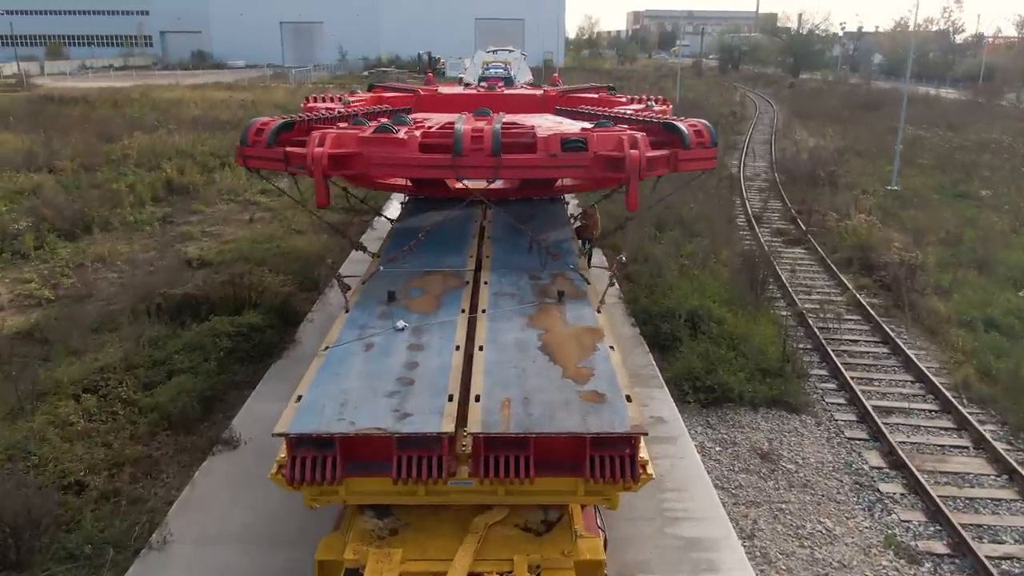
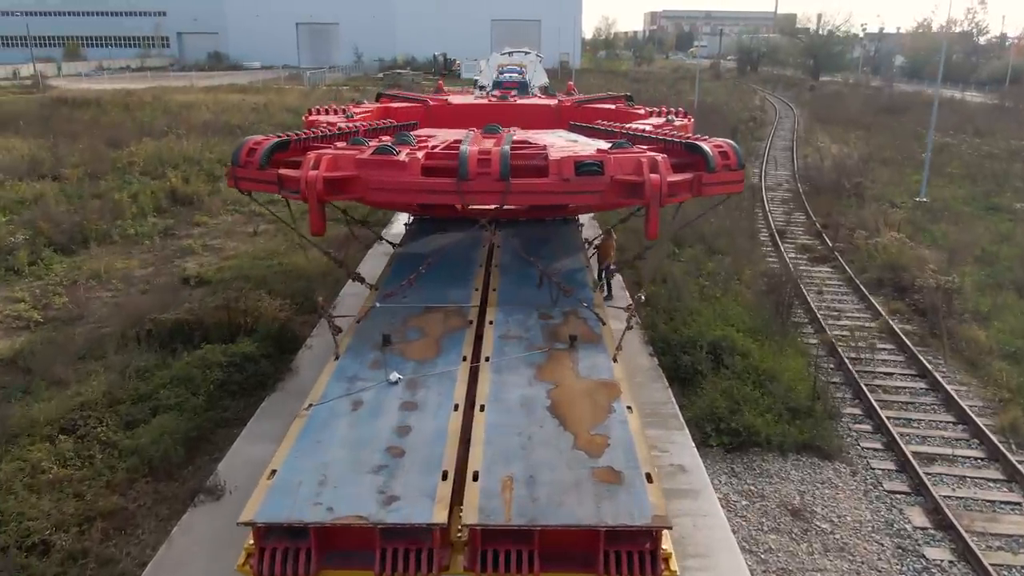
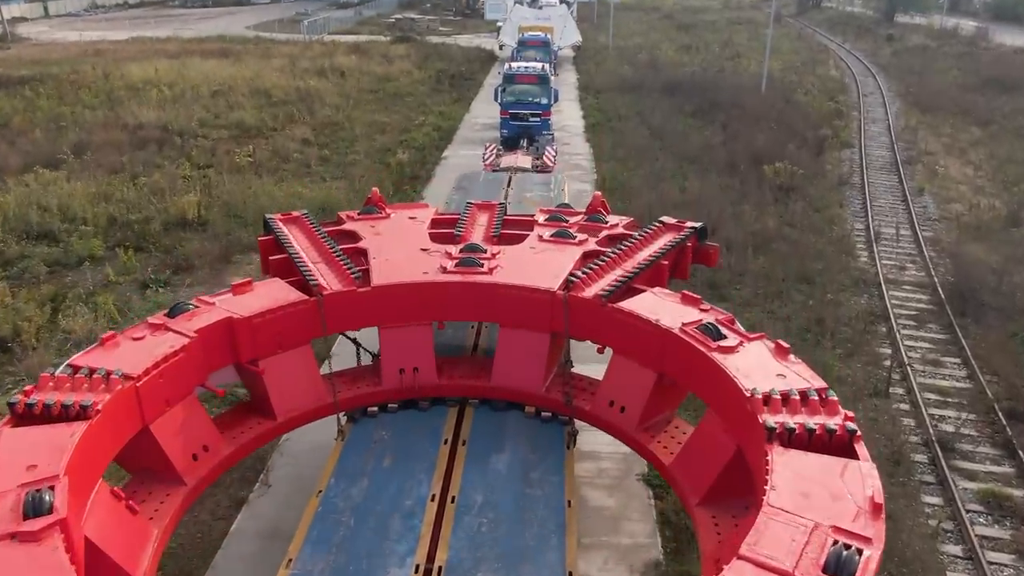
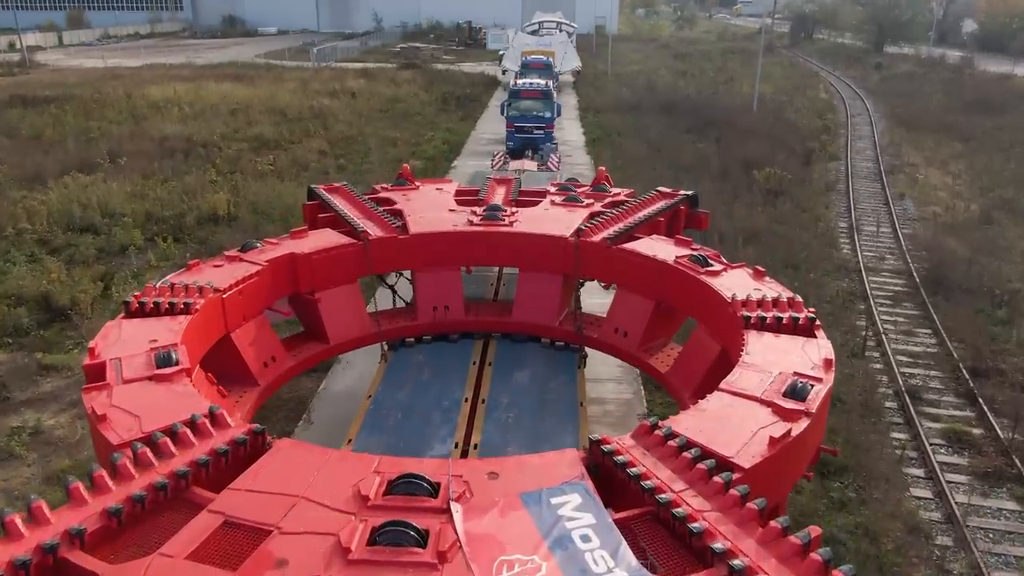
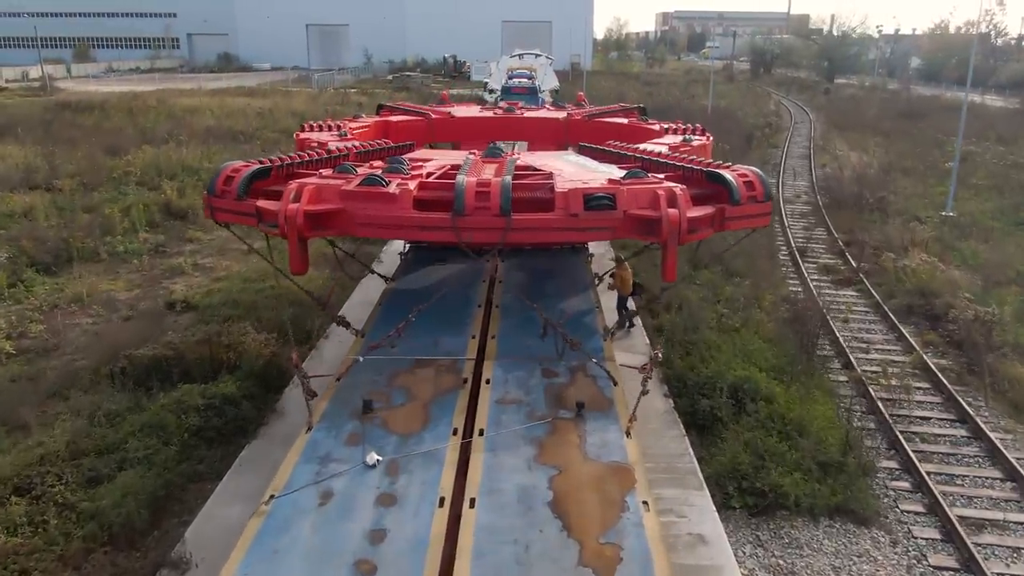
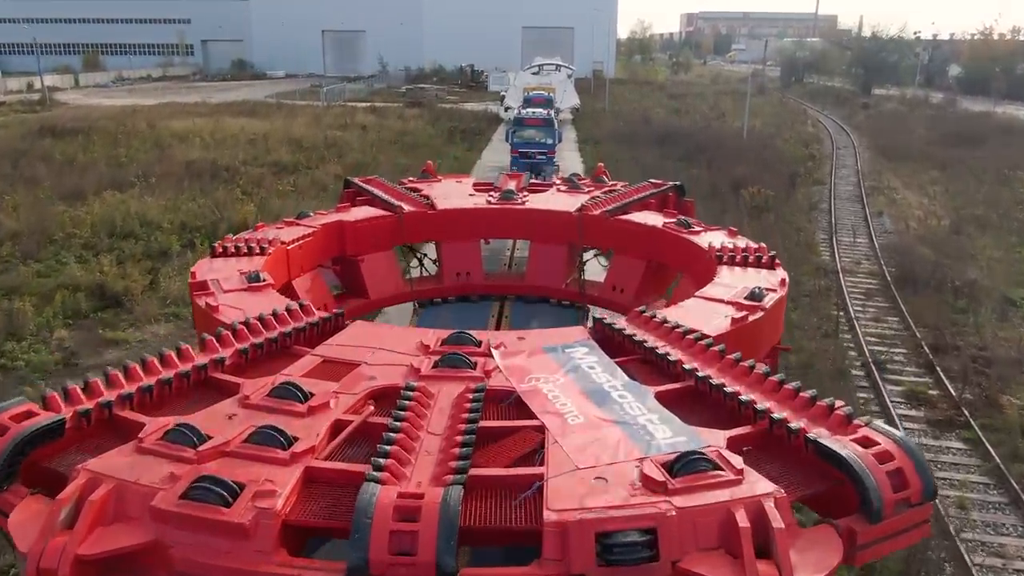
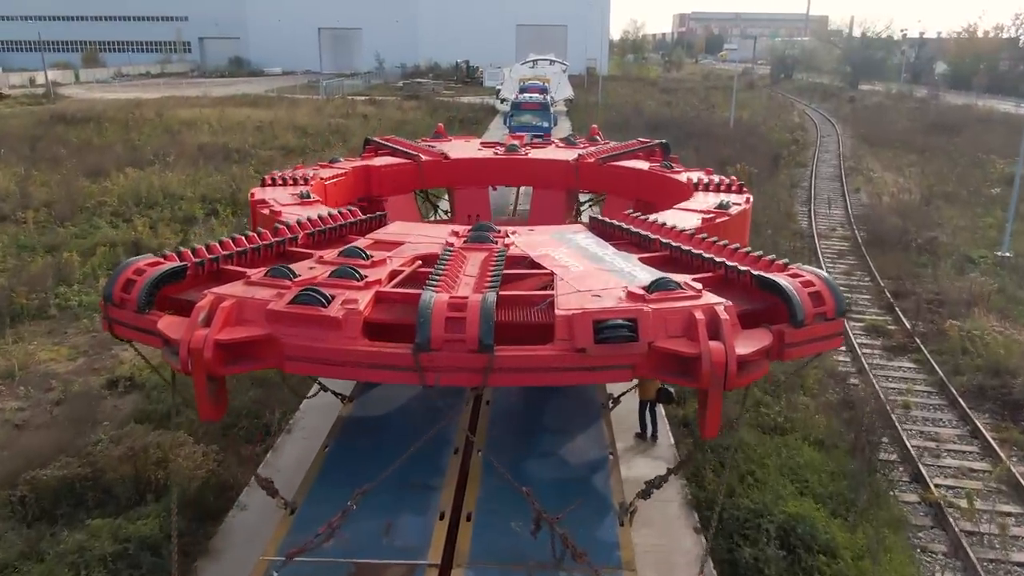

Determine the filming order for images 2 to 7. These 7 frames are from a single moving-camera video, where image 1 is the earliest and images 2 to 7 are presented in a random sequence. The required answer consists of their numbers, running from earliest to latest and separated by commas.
2, 5, 7, 6, 4, 3
